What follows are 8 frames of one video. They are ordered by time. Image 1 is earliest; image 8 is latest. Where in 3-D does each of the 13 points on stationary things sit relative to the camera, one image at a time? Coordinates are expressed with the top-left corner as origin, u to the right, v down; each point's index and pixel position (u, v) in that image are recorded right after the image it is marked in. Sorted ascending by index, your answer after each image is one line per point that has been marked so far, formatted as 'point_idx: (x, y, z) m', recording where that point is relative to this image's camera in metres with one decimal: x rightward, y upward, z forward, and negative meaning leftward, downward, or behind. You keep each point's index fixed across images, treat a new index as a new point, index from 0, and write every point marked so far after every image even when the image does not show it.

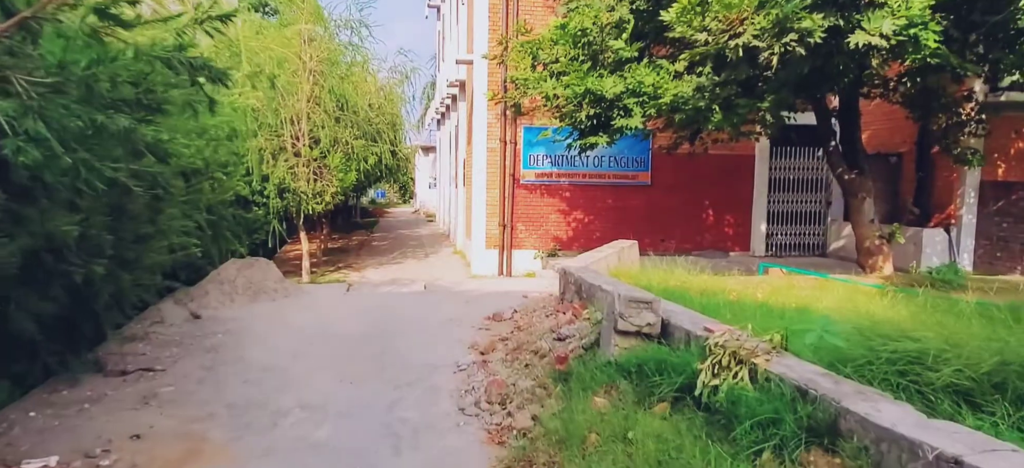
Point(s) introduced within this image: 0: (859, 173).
0: (+4.4, +0.8, +9.2) m
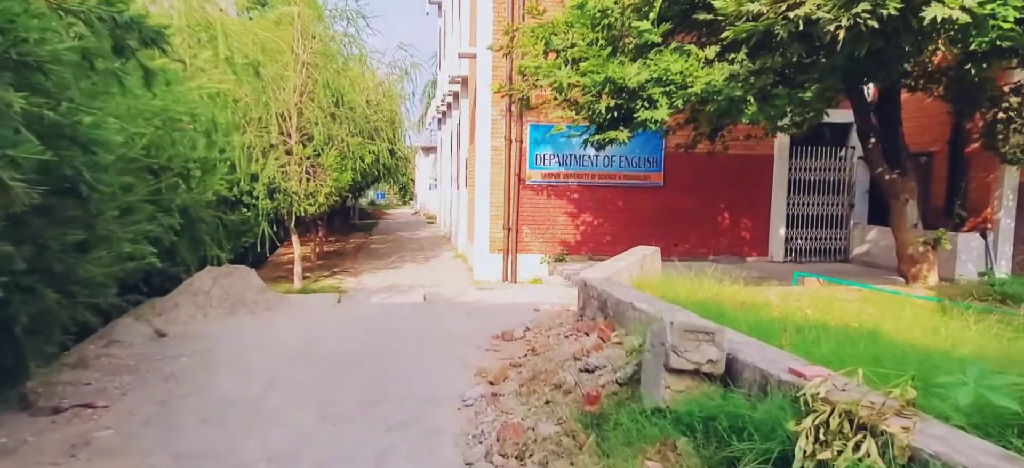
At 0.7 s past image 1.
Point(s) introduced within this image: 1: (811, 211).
0: (+4.5, +0.7, +8.4) m
1: (+6.2, +0.5, +15.0) m
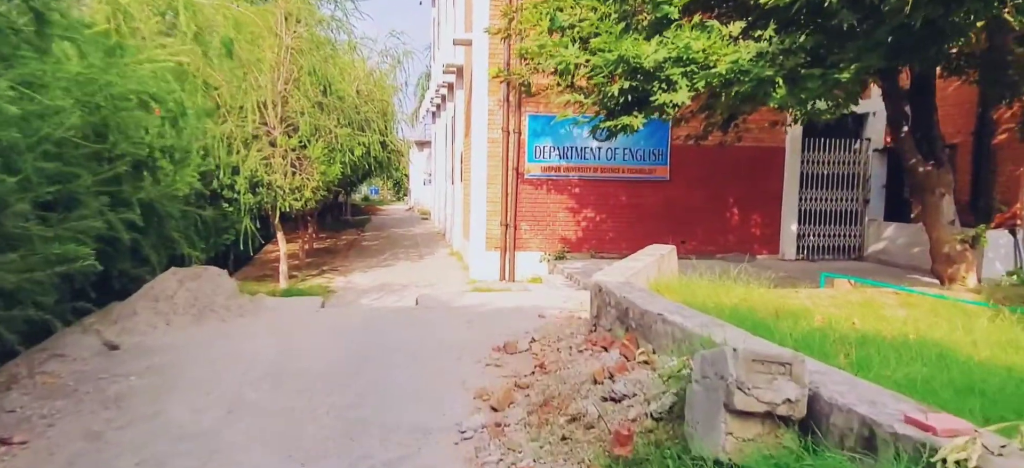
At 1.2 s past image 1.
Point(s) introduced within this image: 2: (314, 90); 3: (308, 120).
0: (+4.5, +0.7, +7.7) m
1: (+6.1, +0.5, +14.3) m
2: (-3.2, +2.3, +11.7) m
3: (-3.2, +1.8, +11.5) m
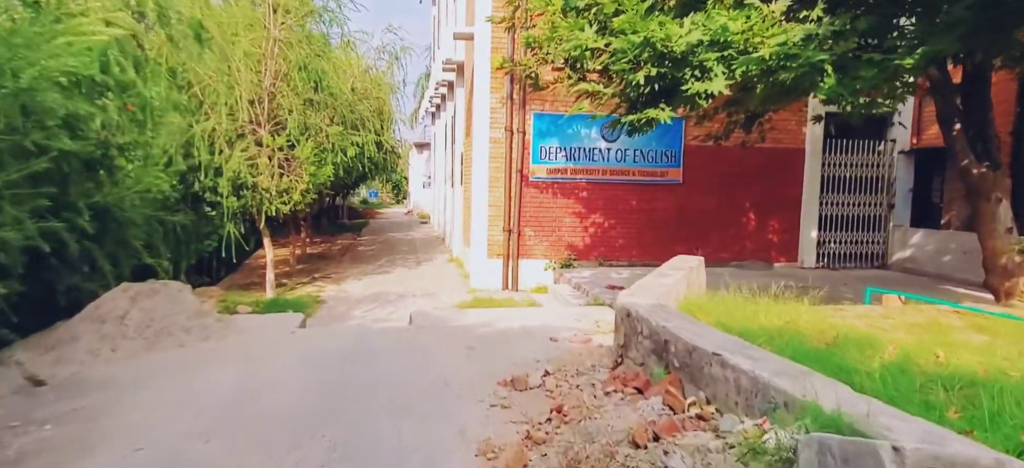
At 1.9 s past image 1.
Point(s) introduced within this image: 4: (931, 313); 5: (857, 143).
0: (+4.5, +0.6, +6.9) m
1: (+6.2, +0.4, +13.5) m
2: (-3.1, +2.2, +10.9) m
3: (-3.1, +1.7, +10.7) m
4: (+3.3, -0.6, +5.7) m
5: (+6.3, +1.7, +13.5) m
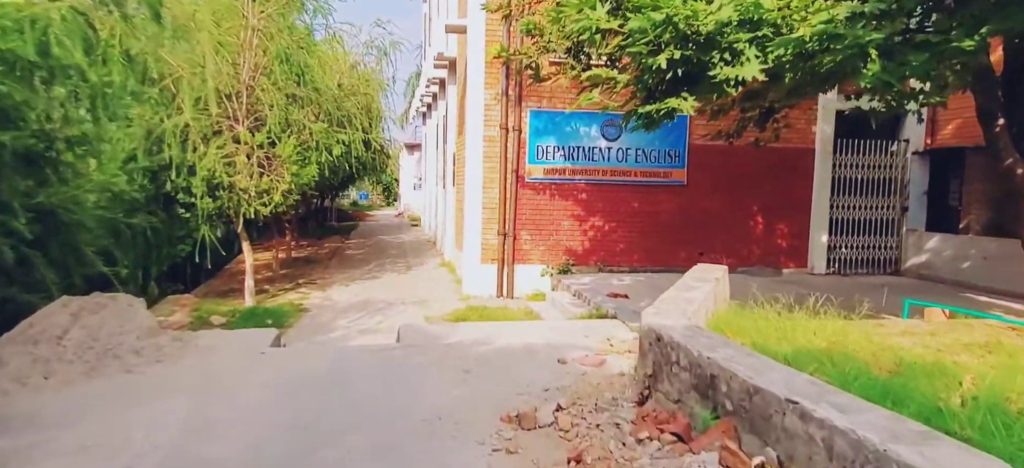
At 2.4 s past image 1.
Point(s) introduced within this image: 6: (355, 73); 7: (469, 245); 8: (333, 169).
0: (+4.5, +0.6, +6.3) m
1: (+6.1, +0.3, +12.9) m
2: (-3.1, +2.2, +10.2) m
3: (-3.2, +1.7, +10.0) m
4: (+3.3, -0.7, +5.1) m
5: (+6.3, +1.6, +12.9) m
6: (-2.8, +2.9, +13.1) m
7: (-0.7, -0.2, +12.0) m
8: (-3.0, +1.1, +12.3) m
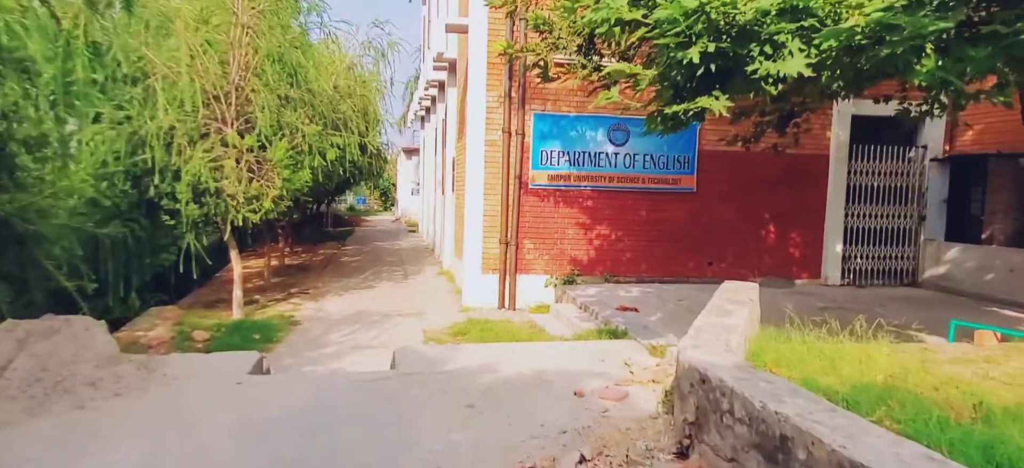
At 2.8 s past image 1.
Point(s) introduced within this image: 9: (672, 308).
0: (+4.6, +0.5, +5.8) m
1: (+6.1, +0.2, +12.4) m
2: (-3.1, +2.0, +9.7) m
3: (-3.1, +1.5, +9.5) m
4: (+3.3, -0.8, +4.5) m
5: (+6.3, +1.4, +12.4) m
6: (-2.8, +2.8, +12.6) m
7: (-0.7, -0.3, +11.5) m
8: (-3.0, +1.0, +11.8) m
9: (+2.1, -1.0, +9.7) m
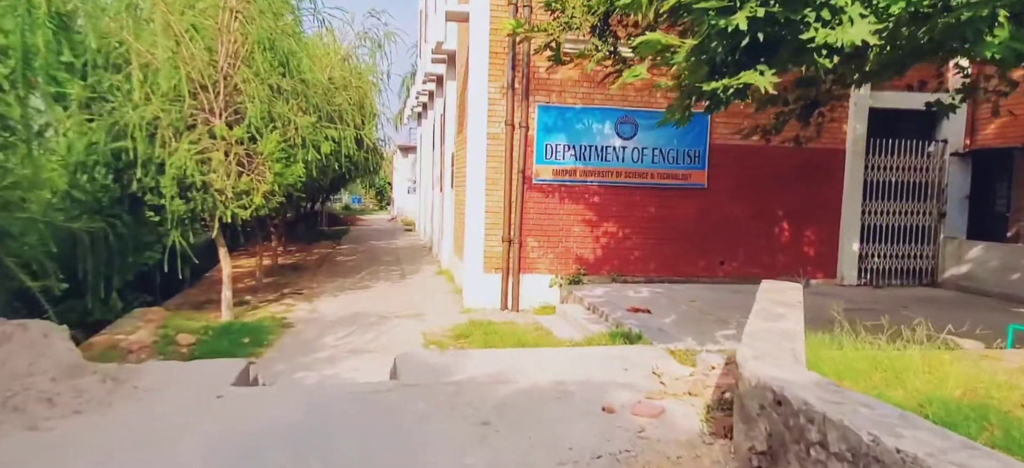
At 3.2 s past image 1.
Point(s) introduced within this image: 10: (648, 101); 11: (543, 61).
0: (+4.7, +0.5, +5.3) m
1: (+6.2, +0.2, +11.9) m
2: (-3.0, +2.1, +9.2) m
3: (-3.1, +1.6, +8.9) m
4: (+3.4, -0.7, +4.0) m
5: (+6.3, +1.5, +11.9) m
6: (-2.7, +2.8, +12.1) m
7: (-0.6, -0.3, +11.0) m
8: (-2.9, +1.0, +11.2) m
9: (+2.2, -0.9, +9.2) m
10: (+2.1, +2.0, +11.2) m
11: (+0.5, +2.6, +10.8) m
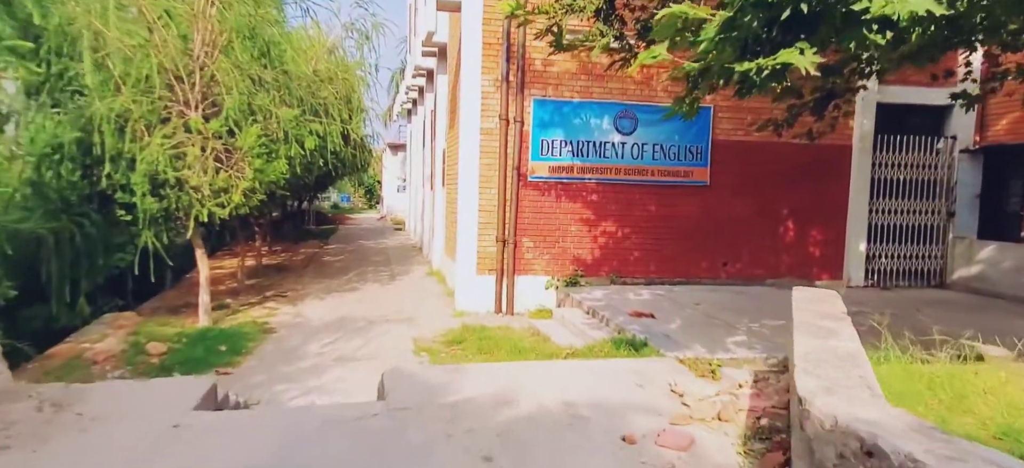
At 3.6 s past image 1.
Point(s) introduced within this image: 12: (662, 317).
0: (+4.7, +0.5, +4.8) m
1: (+6.1, +0.2, +11.5) m
2: (-3.1, +2.1, +8.6) m
3: (-3.1, +1.6, +8.4) m
4: (+3.4, -0.7, +3.6) m
5: (+6.2, +1.5, +11.5) m
6: (-2.8, +2.8, +11.5) m
7: (-0.7, -0.3, +10.4) m
8: (-3.0, +1.0, +10.7) m
9: (+2.1, -0.9, +8.7) m
10: (+2.0, +2.0, +10.7) m
11: (+0.4, +2.6, +10.3) m
12: (+1.7, -0.9, +8.4) m
